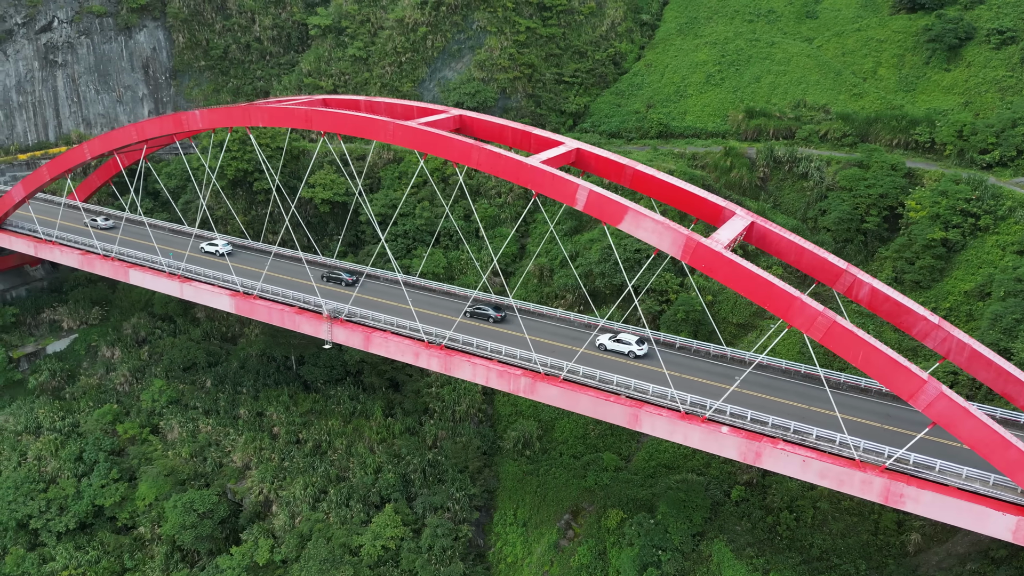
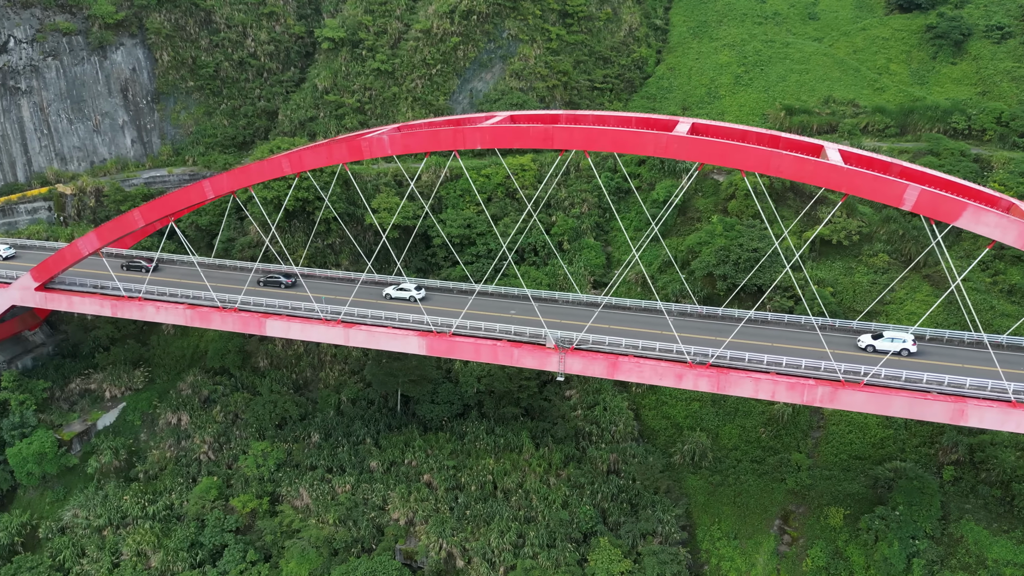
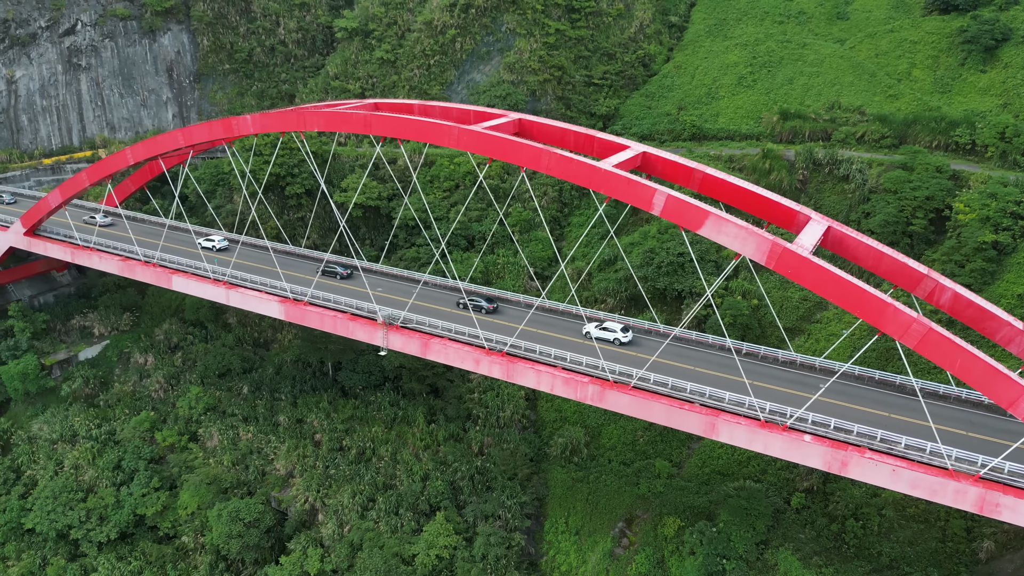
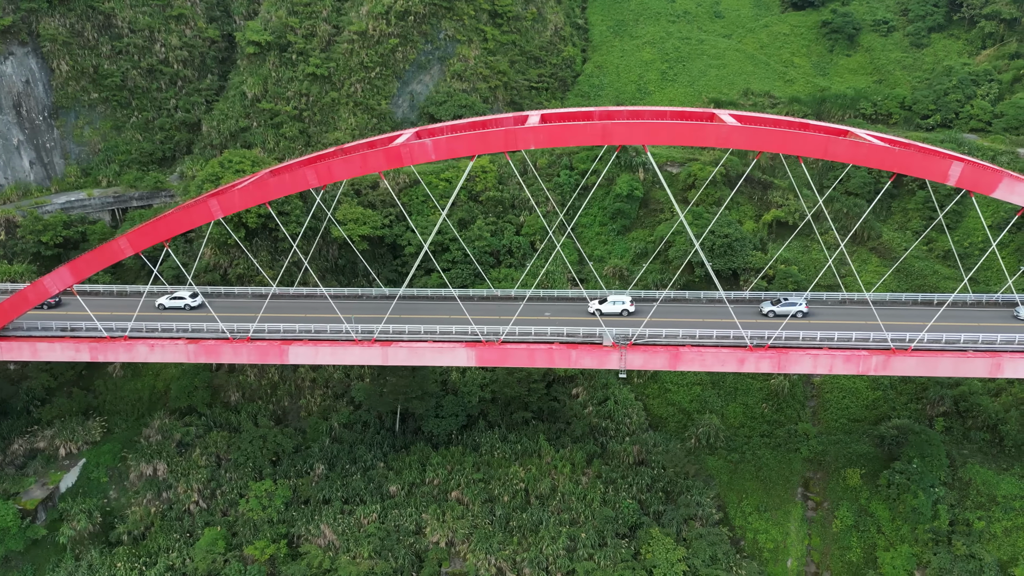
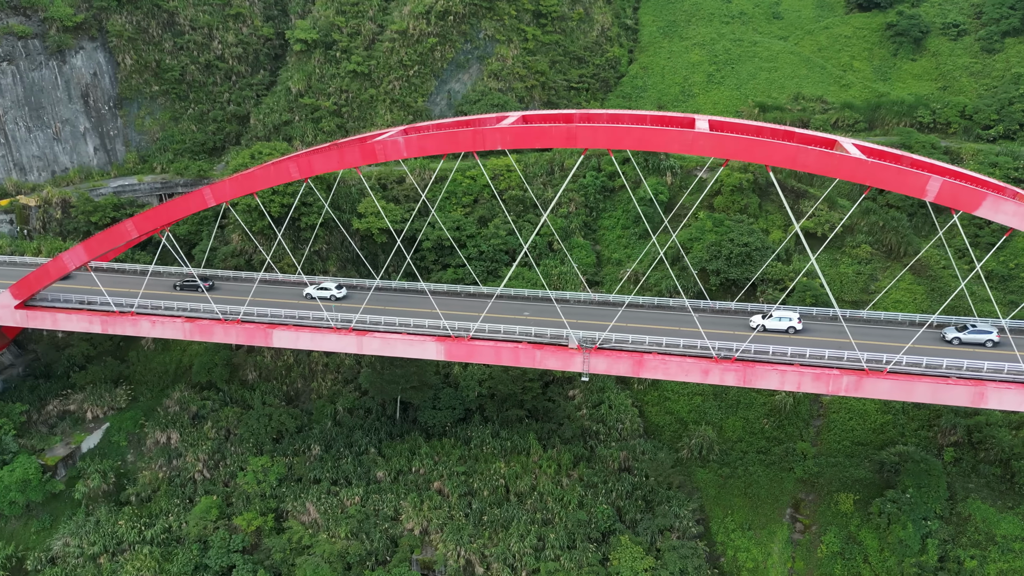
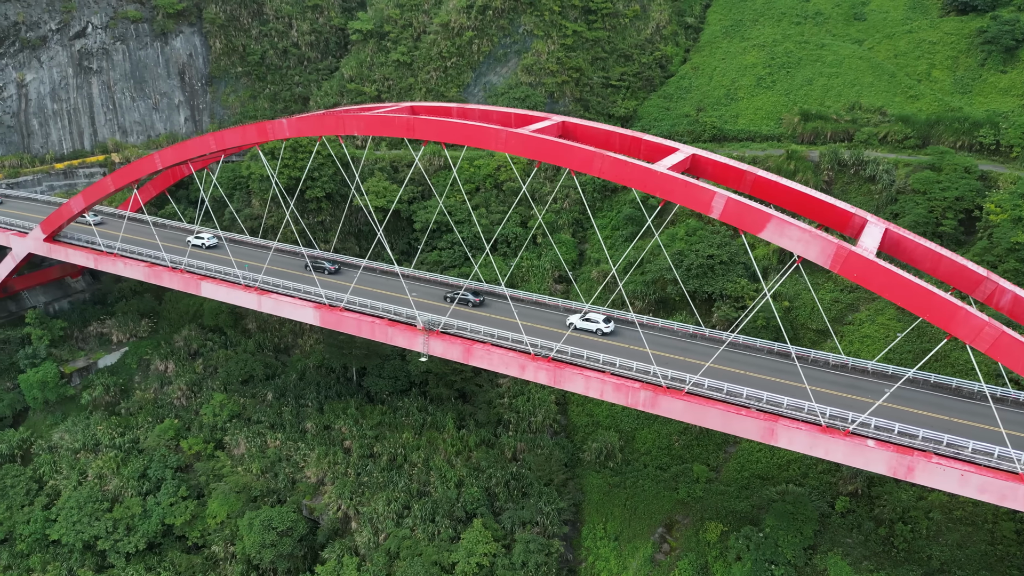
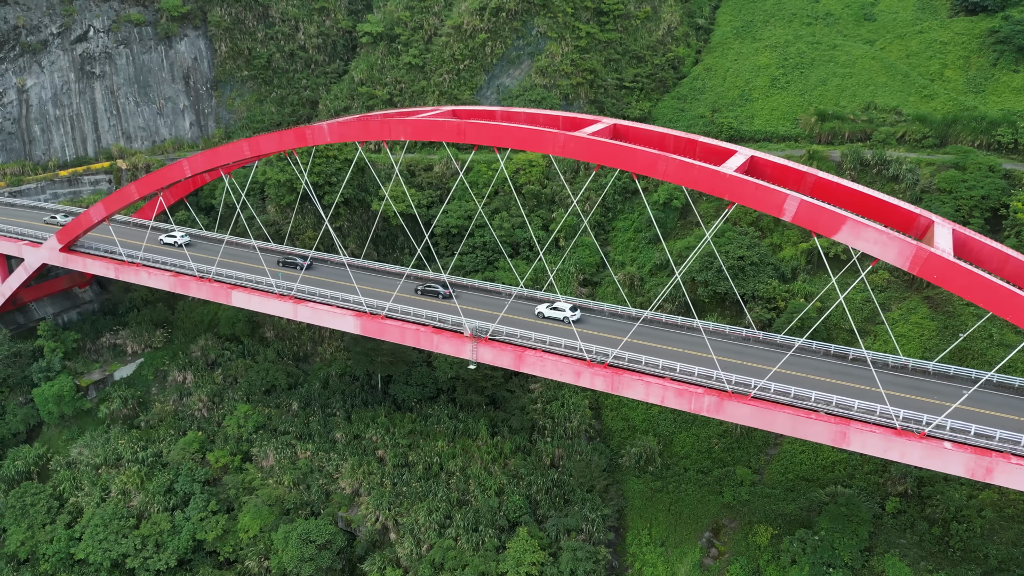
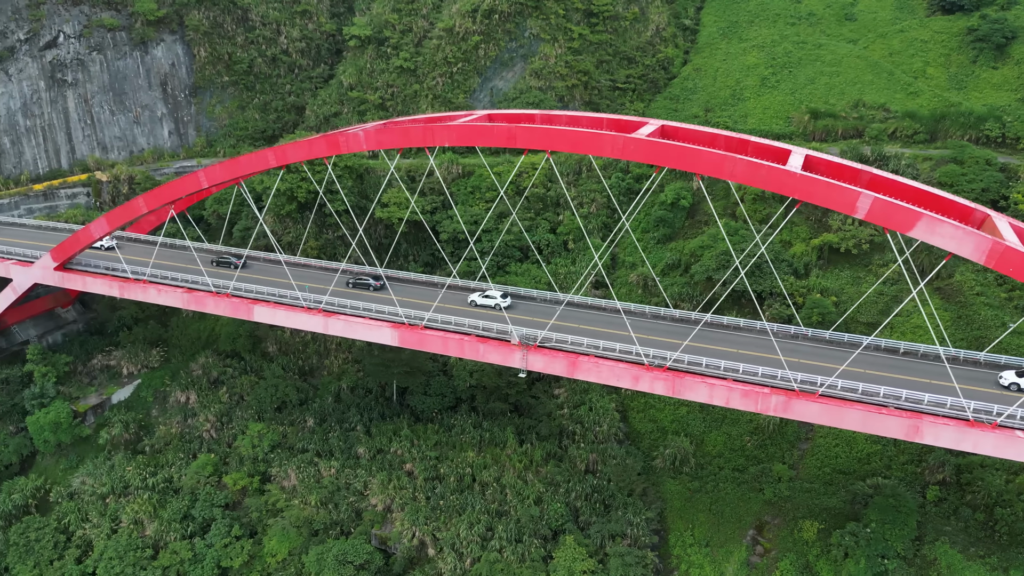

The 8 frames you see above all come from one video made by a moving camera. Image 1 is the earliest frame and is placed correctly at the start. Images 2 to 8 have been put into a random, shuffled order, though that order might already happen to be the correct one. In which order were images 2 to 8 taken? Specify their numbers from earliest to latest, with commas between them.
3, 6, 7, 8, 2, 5, 4
